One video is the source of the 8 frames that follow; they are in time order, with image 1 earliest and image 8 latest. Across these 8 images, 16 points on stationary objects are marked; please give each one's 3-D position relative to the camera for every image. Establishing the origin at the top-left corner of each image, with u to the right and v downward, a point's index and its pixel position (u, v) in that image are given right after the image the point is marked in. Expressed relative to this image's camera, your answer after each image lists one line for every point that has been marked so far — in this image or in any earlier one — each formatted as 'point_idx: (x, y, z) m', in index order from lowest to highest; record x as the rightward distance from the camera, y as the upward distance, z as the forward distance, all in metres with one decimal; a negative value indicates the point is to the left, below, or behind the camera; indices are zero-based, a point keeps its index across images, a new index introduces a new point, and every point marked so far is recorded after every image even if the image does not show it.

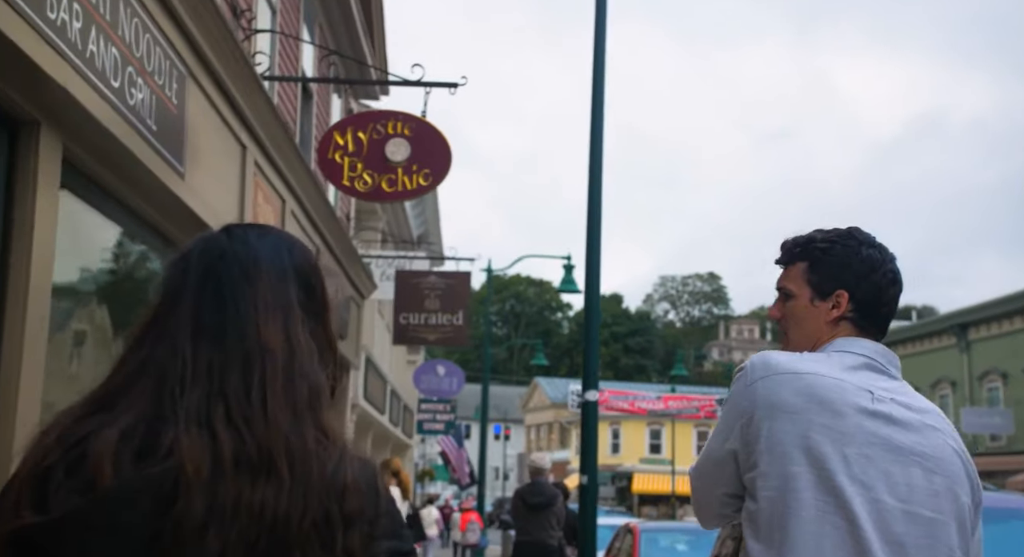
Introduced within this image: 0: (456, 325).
0: (-0.7, -0.6, +15.2) m
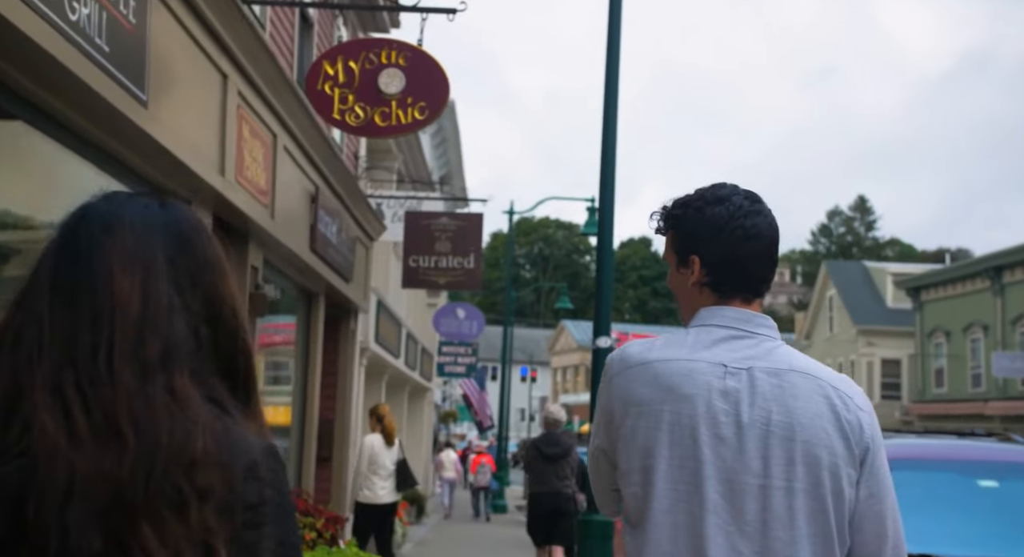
0: (-0.6, +0.1, +14.8) m
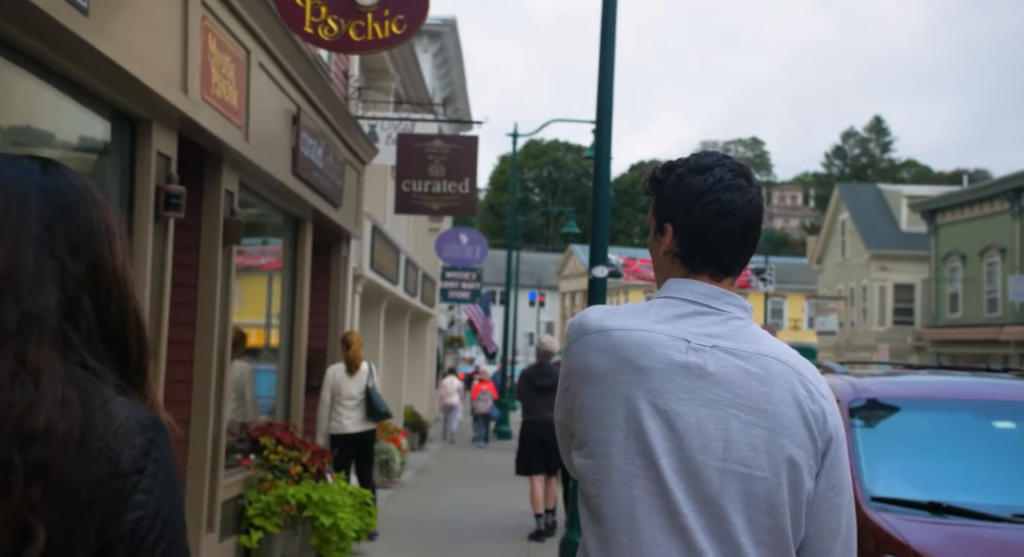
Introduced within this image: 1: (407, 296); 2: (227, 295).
0: (-0.6, +1.0, +14.3) m
1: (-1.6, -0.3, +19.4) m
2: (-2.0, -0.1, +8.9) m
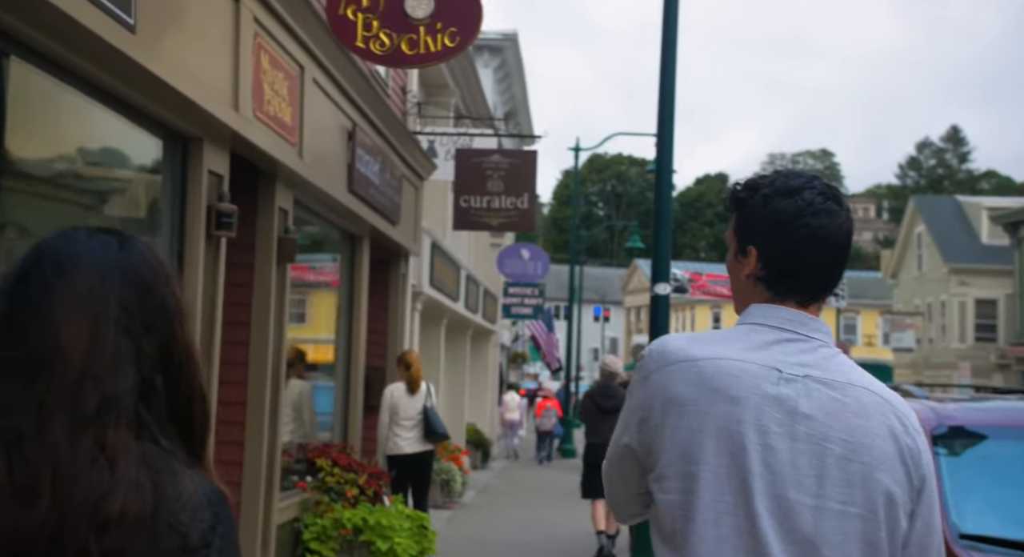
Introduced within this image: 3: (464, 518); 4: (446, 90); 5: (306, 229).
0: (+0.1, +0.8, +14.1) m
1: (-0.7, -0.5, +19.3) m
2: (-1.6, -0.2, +8.7) m
3: (-0.6, -2.9, +14.9) m
4: (-0.9, +2.6, +17.1) m
5: (-1.6, +0.4, +9.6) m
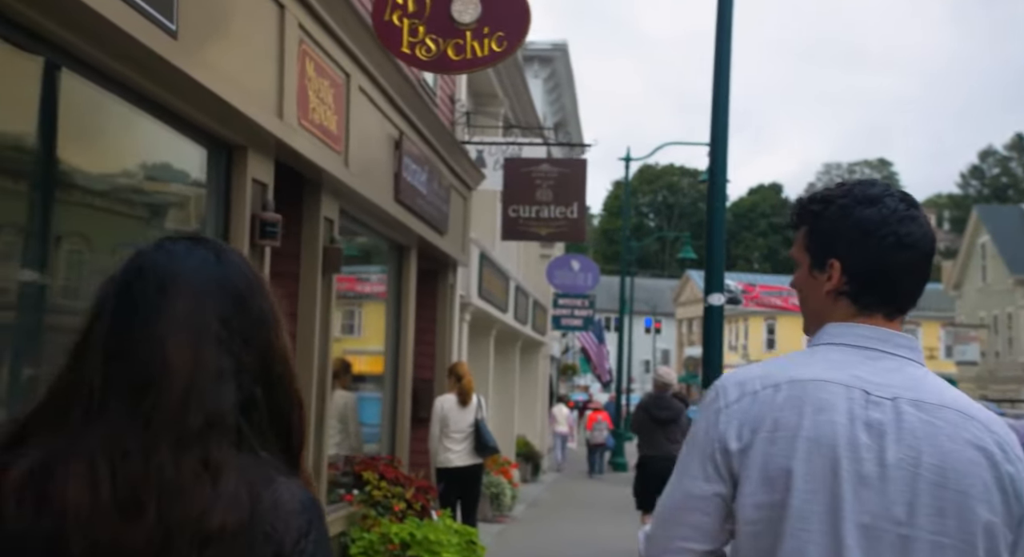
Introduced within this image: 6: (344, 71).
0: (+0.7, +0.7, +13.9) m
1: (+0.1, -0.7, +19.1) m
2: (-1.3, -0.3, +8.6) m
3: (0.0, -3.0, +14.7) m
4: (-0.2, +2.4, +17.0) m
5: (-1.2, +0.3, +9.5) m
6: (-1.1, +1.4, +8.1) m
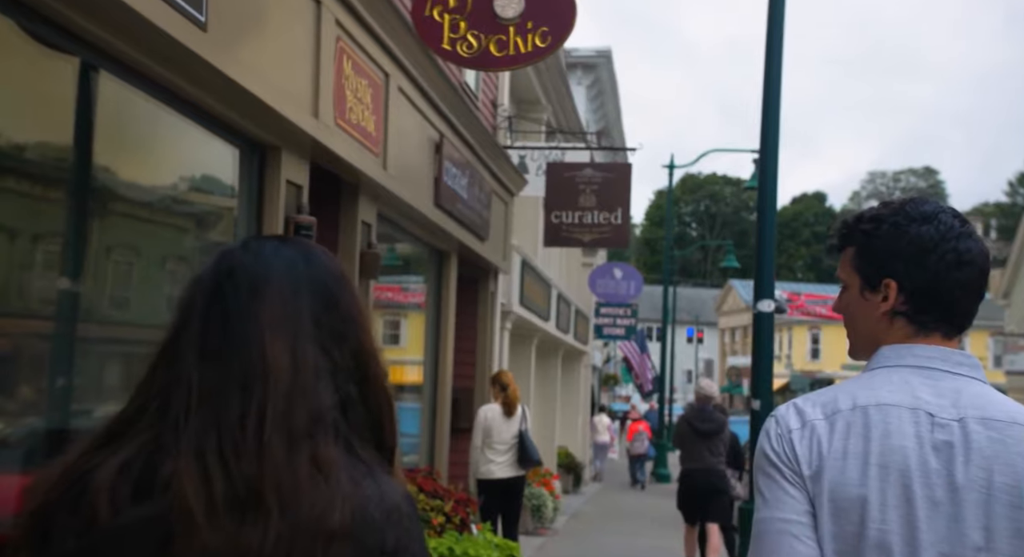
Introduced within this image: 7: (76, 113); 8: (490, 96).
0: (+1.1, +0.6, +13.6) m
1: (+0.7, -0.8, +18.8) m
2: (-1.0, -0.4, +8.4) m
3: (+0.5, -3.1, +14.4) m
4: (+0.3, +2.3, +16.7) m
5: (-0.9, +0.2, +9.2) m
6: (-0.8, +1.3, +7.9) m
7: (-1.8, +0.7, +5.2) m
8: (-0.2, +1.8, +12.4) m
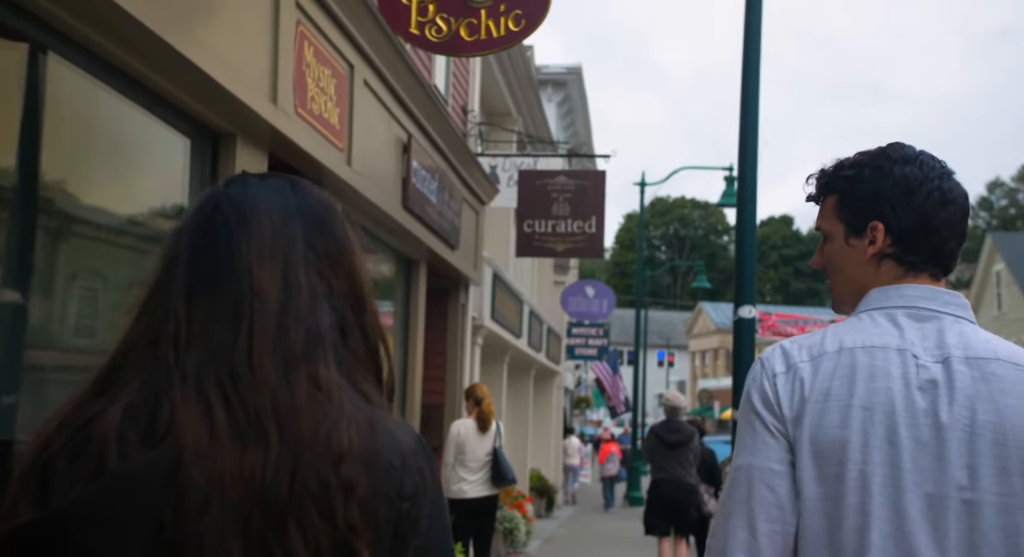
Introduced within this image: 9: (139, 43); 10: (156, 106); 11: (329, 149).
0: (+0.8, +0.4, +13.3) m
1: (+0.3, -1.1, +18.4) m
2: (-1.2, -0.4, +7.9) m
3: (+0.2, -3.2, +13.9) m
4: (-0.1, +2.1, +16.4) m
5: (-1.1, +0.2, +8.8) m
6: (-1.0, +1.3, +7.5) m
7: (-1.9, +0.7, +4.7) m
8: (-0.5, +1.7, +12.0) m
9: (-1.6, +1.0, +5.2) m
10: (-1.7, +0.8, +5.8) m
11: (-1.1, +0.7, +7.2) m
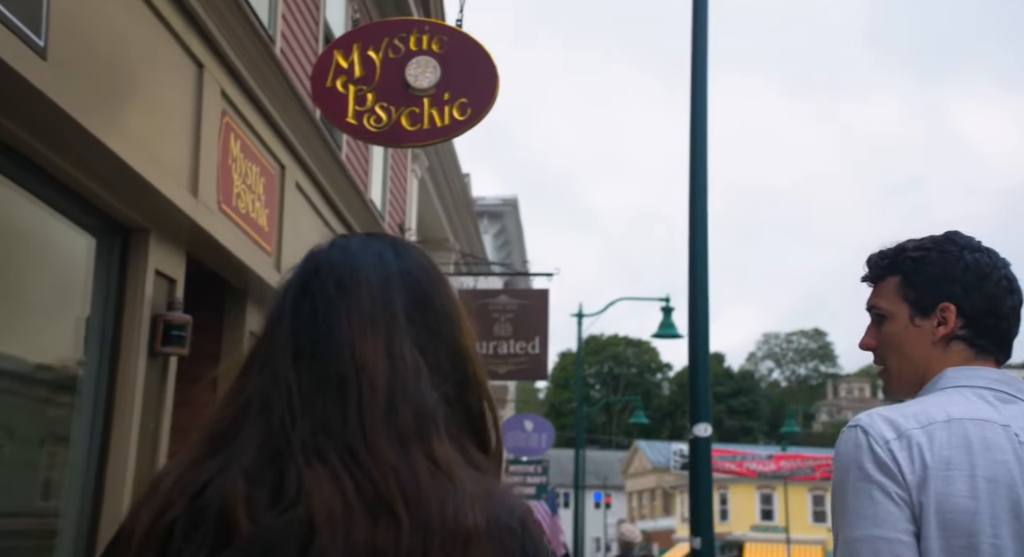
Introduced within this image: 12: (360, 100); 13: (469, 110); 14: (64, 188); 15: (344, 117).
0: (+0.2, -0.8, +12.7) m
1: (-0.6, -3.0, +17.6) m
2: (-1.5, -1.1, +7.2) m
3: (-0.4, -4.6, +12.9) m
4: (-0.9, +0.5, +15.9) m
5: (-1.5, -0.6, +8.2) m
6: (-1.3, +0.7, +7.0) m
7: (-2.1, +0.4, +4.2) m
8: (-1.1, +0.5, +11.5) m
9: (-1.8, +0.6, +4.7) m
10: (-1.9, +0.4, +5.3) m
11: (-1.4, +0.1, +6.7) m
12: (-0.9, +0.9, +7.0) m
13: (-0.3, +0.8, +7.0) m
14: (-1.9, +0.4, +5.2) m
15: (-1.0, +0.8, +6.9) m
